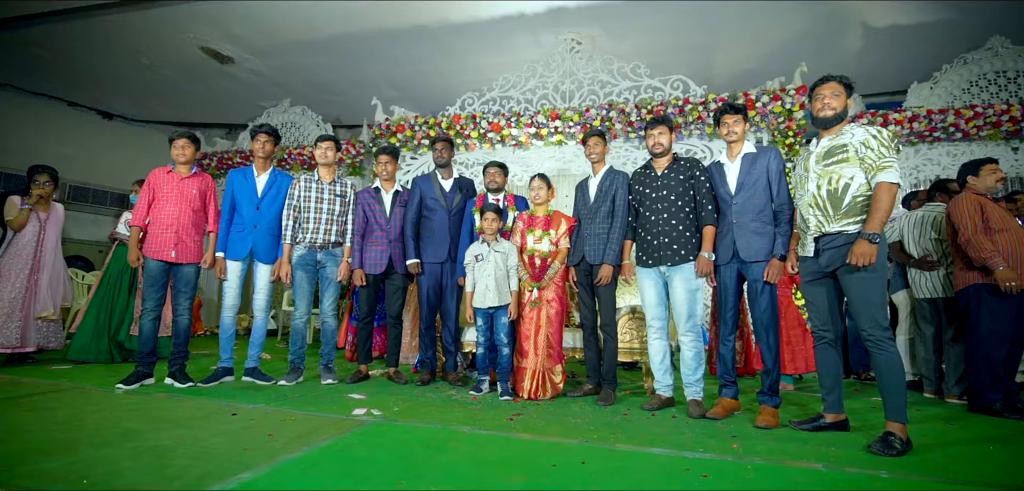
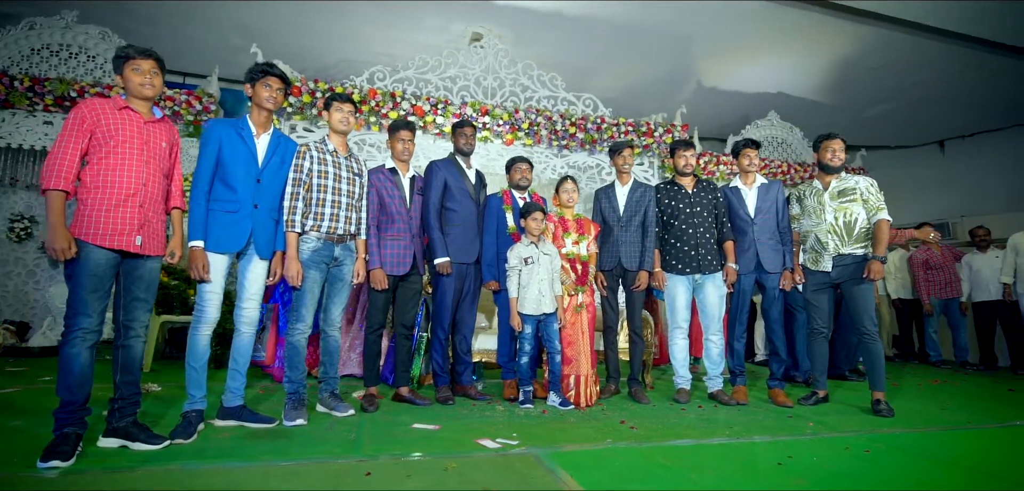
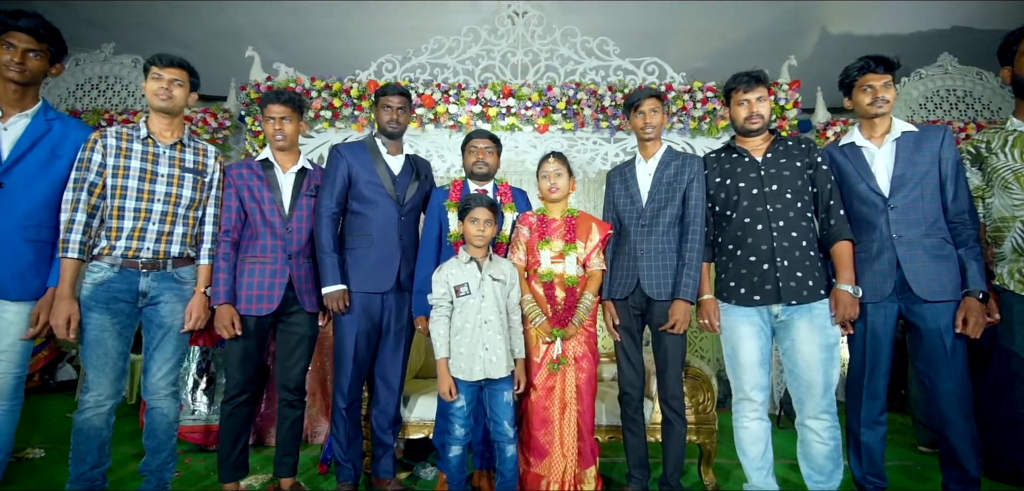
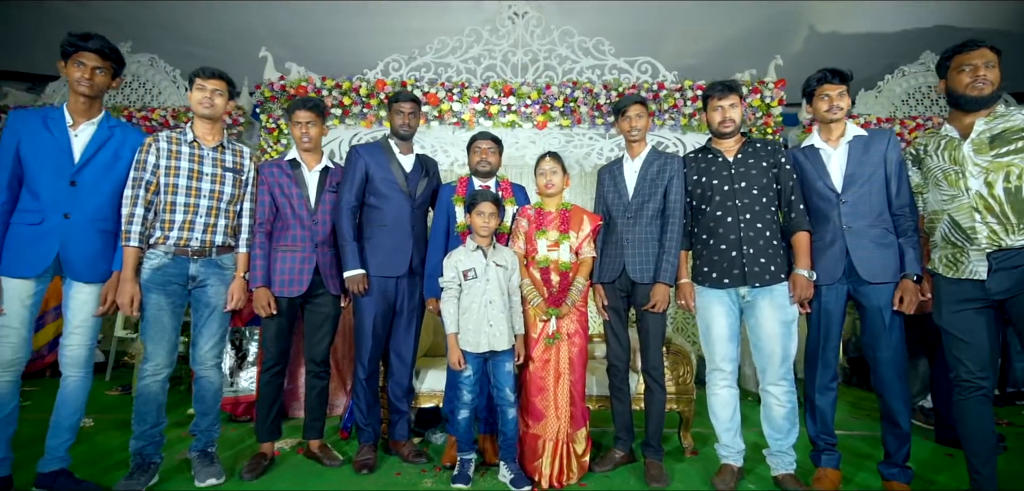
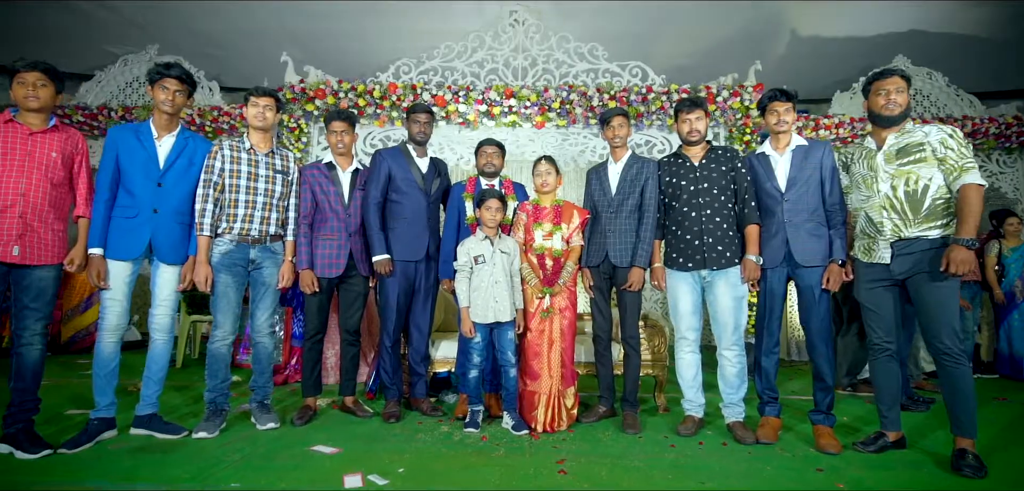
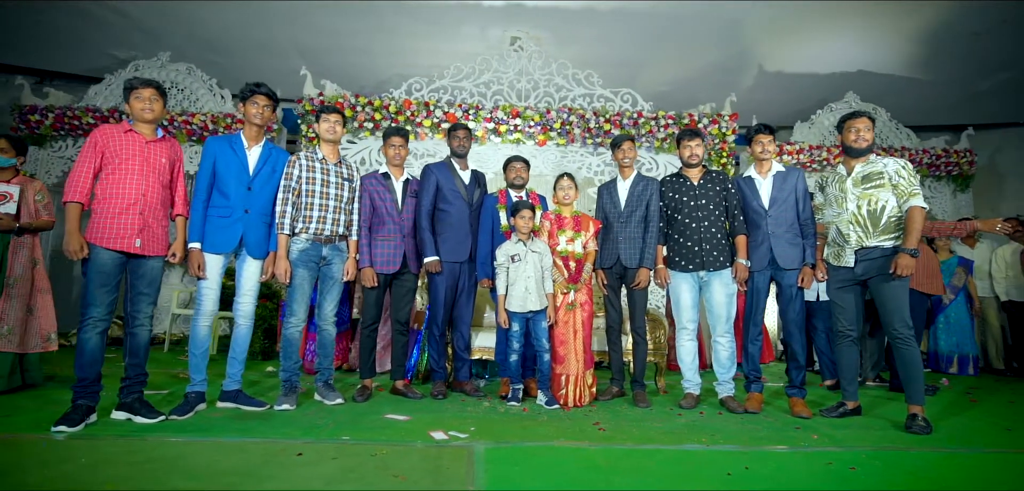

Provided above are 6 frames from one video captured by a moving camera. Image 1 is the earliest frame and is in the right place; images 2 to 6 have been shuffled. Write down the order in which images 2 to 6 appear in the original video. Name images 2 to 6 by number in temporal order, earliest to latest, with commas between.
6, 2, 5, 4, 3
